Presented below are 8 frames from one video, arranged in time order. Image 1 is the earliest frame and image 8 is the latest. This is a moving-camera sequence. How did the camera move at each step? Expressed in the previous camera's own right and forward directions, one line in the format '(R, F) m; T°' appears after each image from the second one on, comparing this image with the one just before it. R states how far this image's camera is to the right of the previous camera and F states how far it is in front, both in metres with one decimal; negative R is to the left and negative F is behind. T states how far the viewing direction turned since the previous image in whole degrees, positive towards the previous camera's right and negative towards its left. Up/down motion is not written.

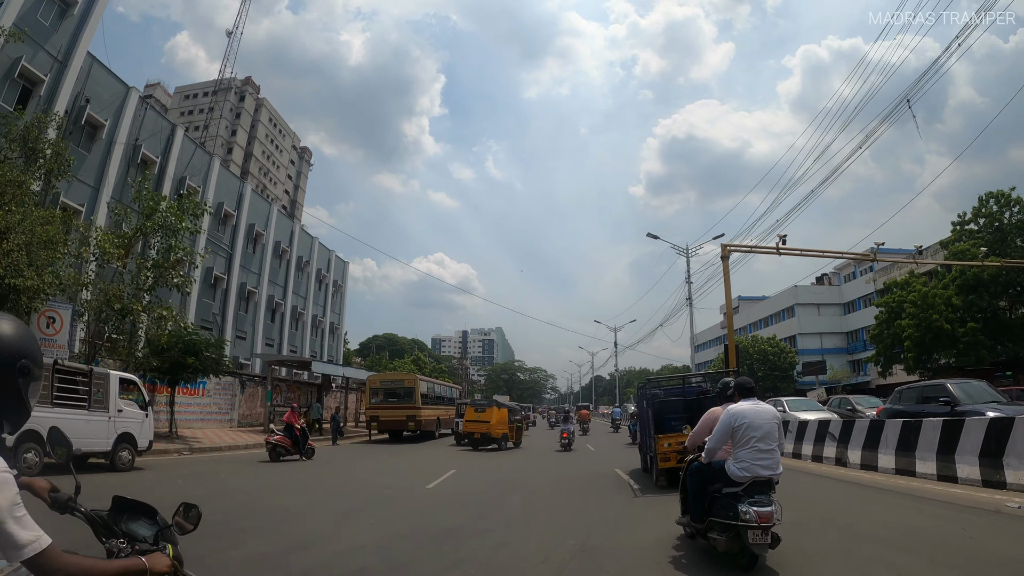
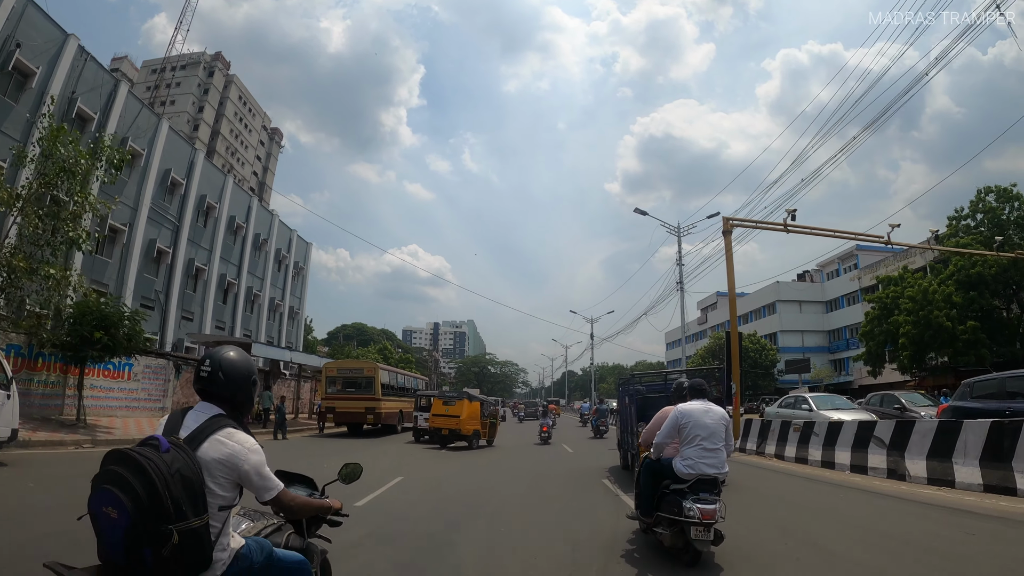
(0.0, +0.6) m; +3°
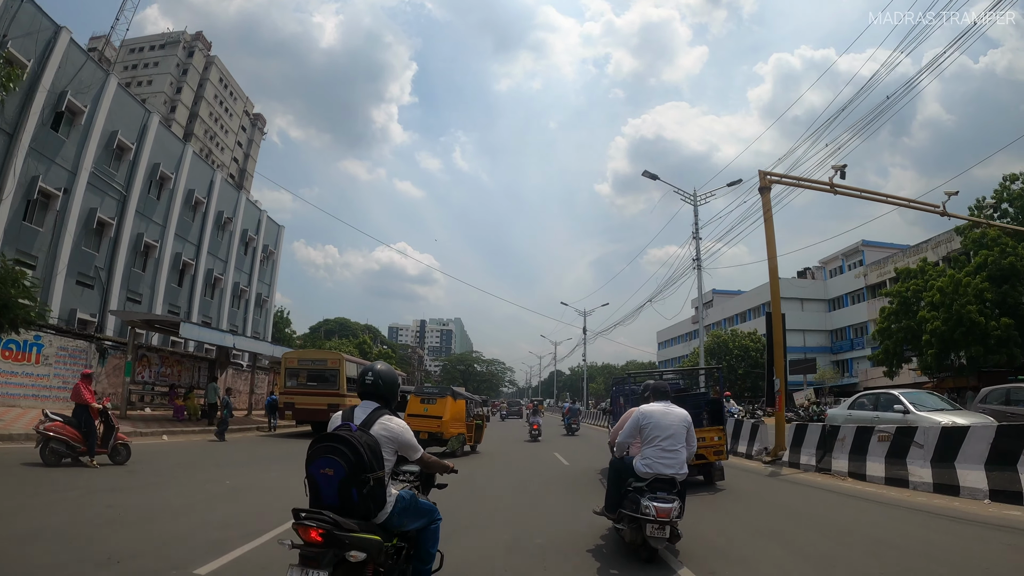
(0.0, +0.8) m; +1°
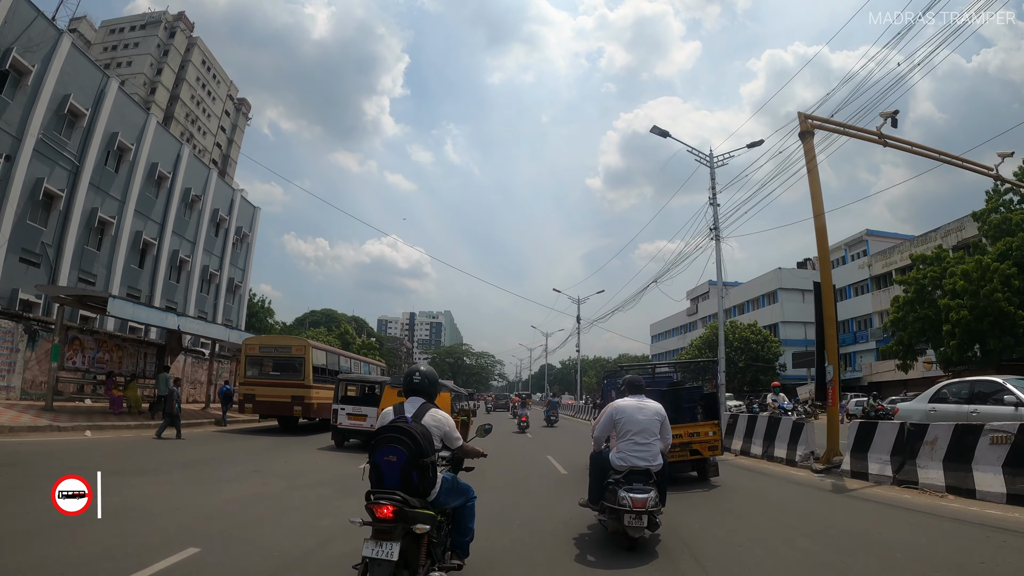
(0.0, +0.6) m; +1°
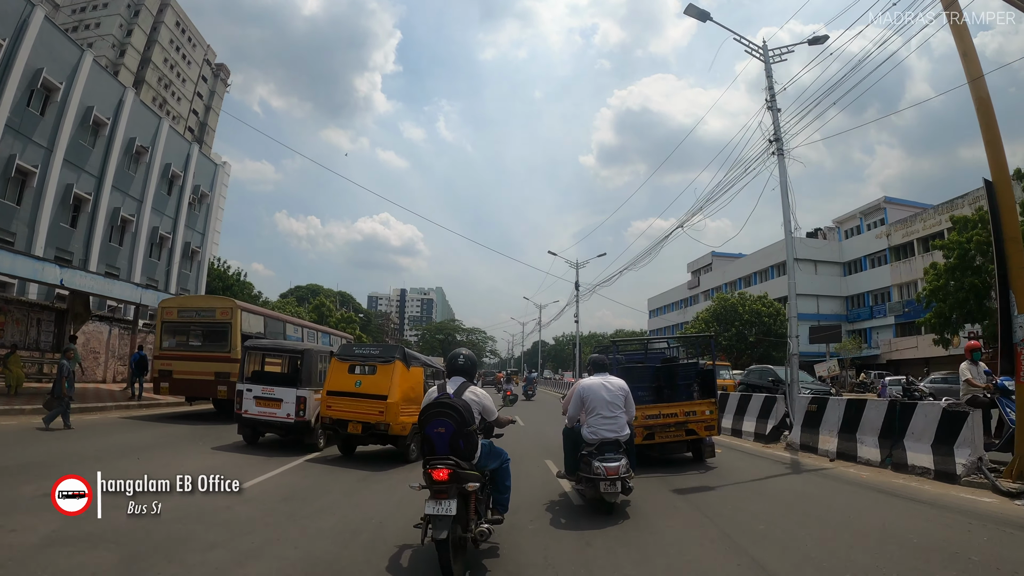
(0.0, +0.9) m; +1°
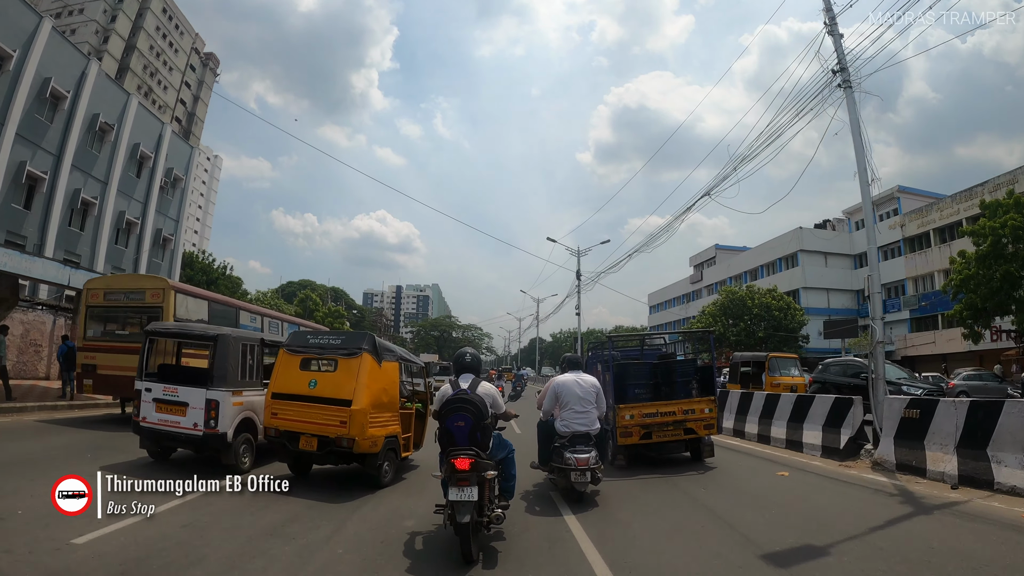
(0.0, +0.5) m; 0°
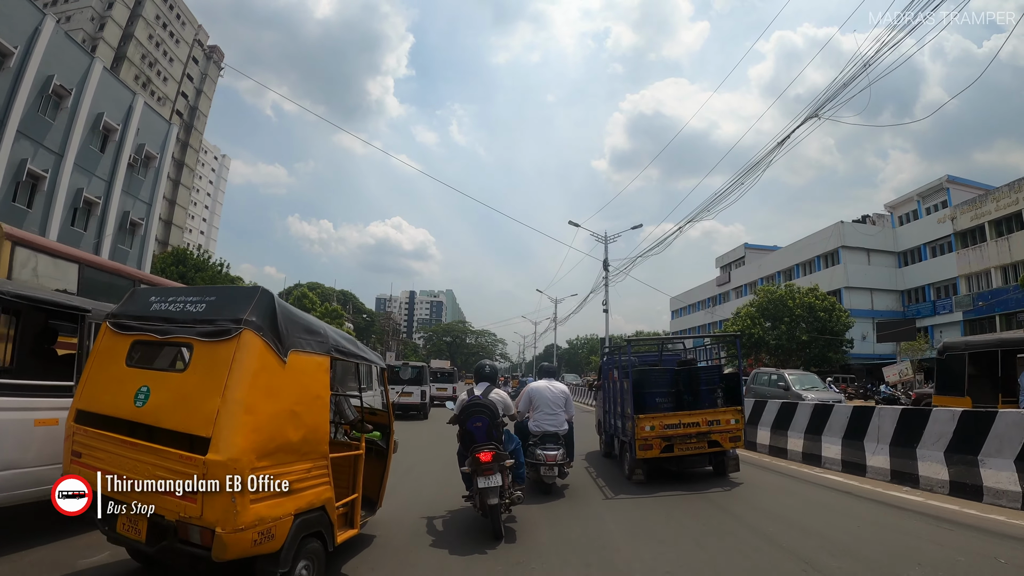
(0.0, +0.9) m; -1°
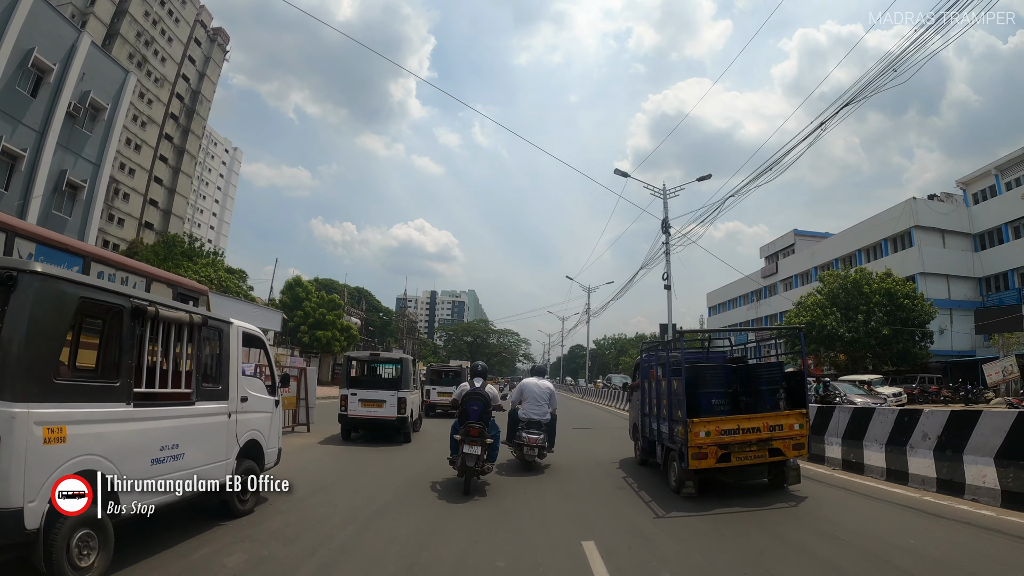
(-0.1, +1.0) m; -2°
